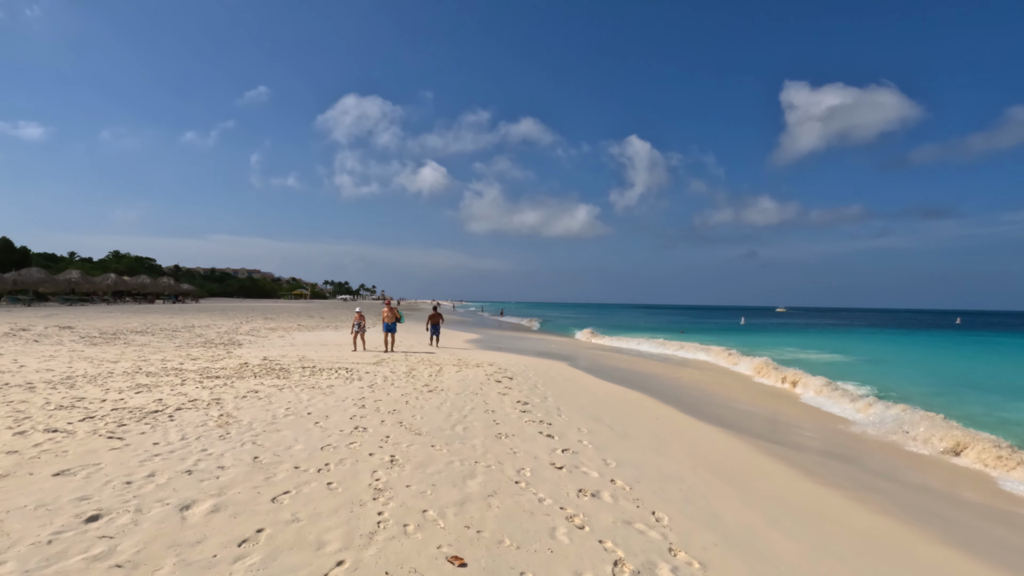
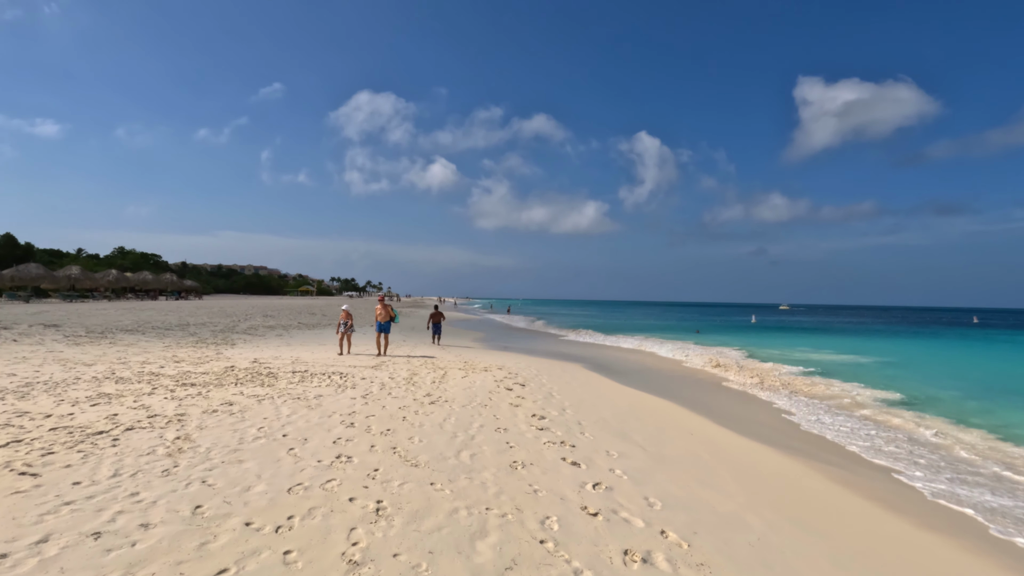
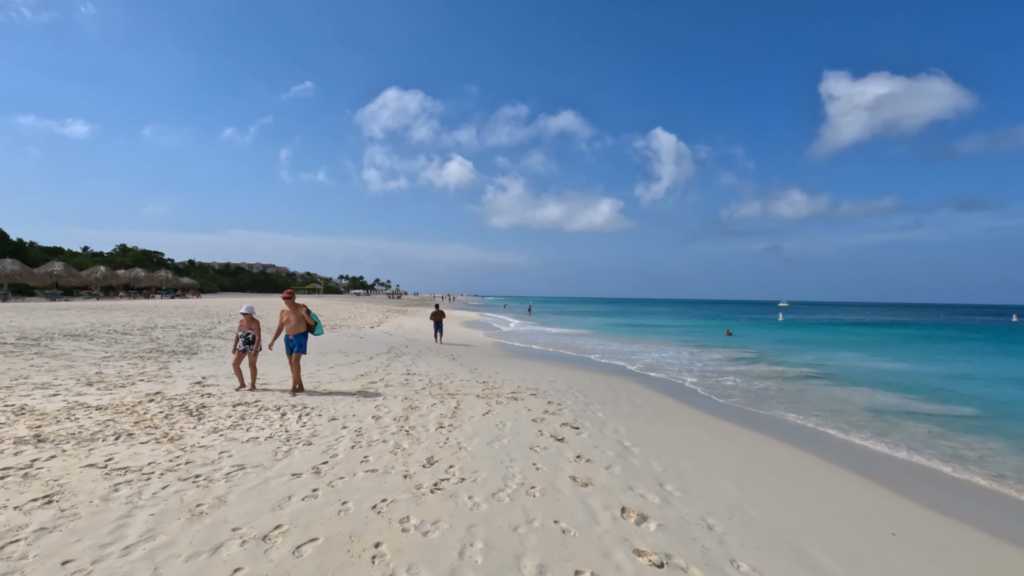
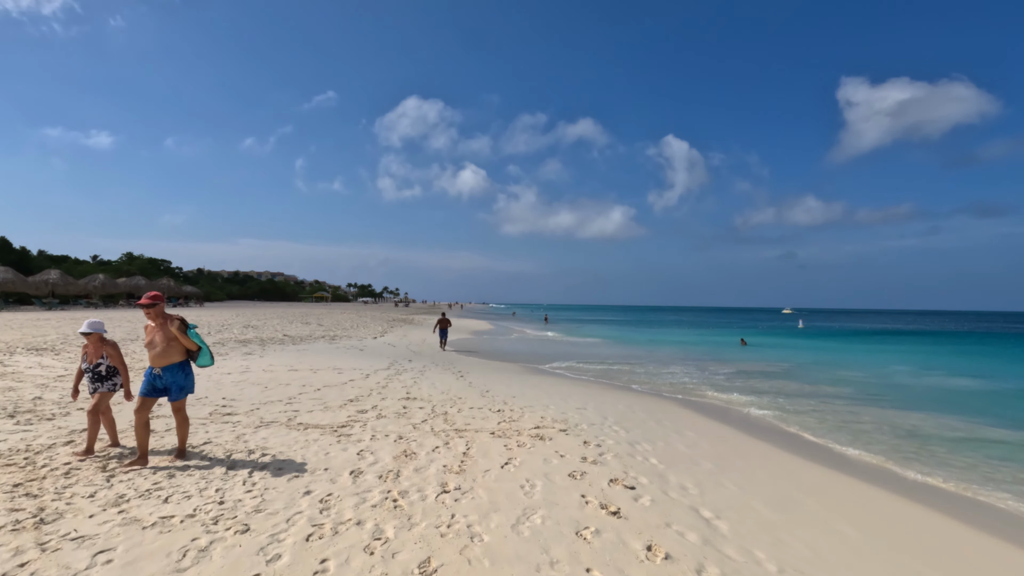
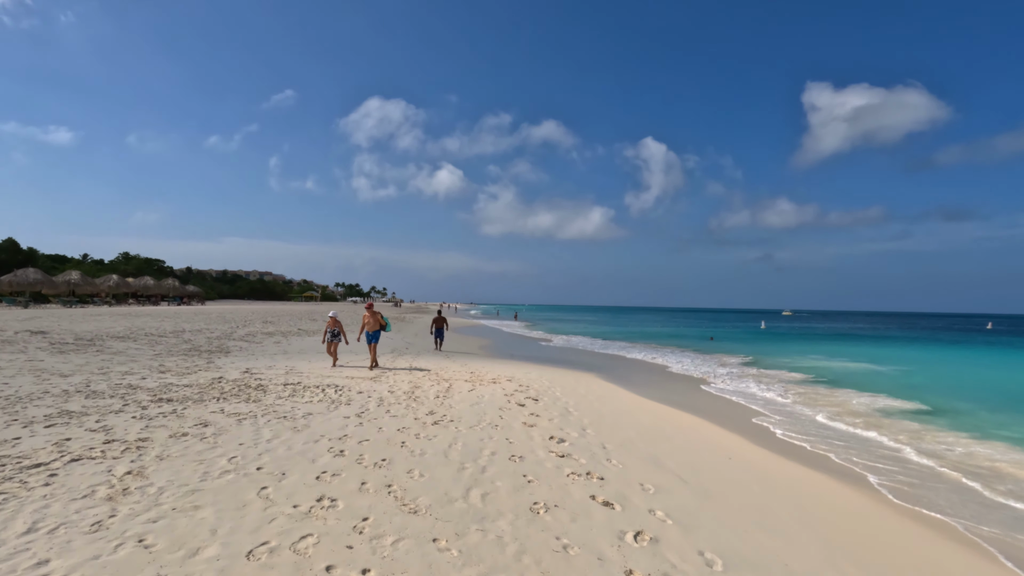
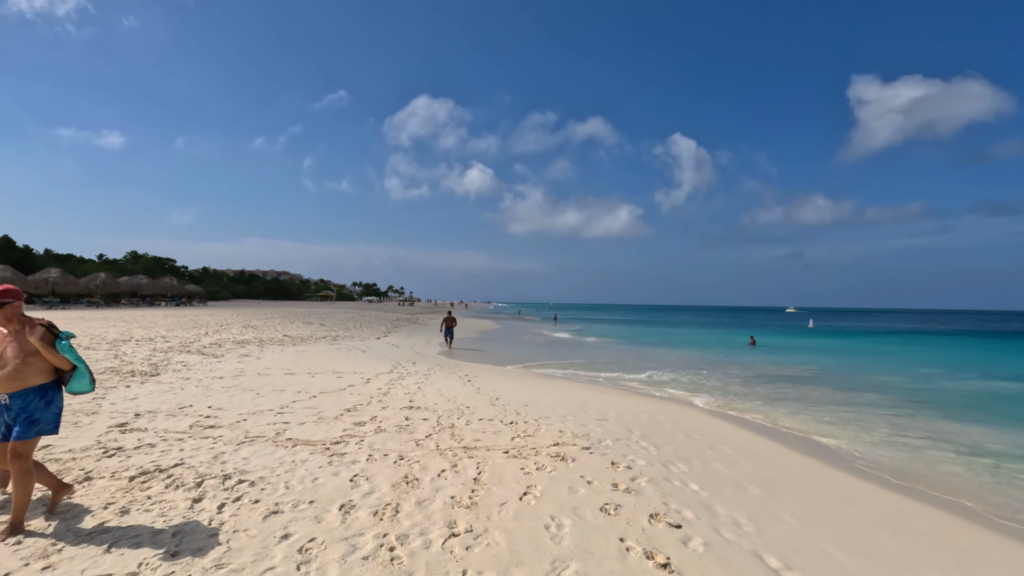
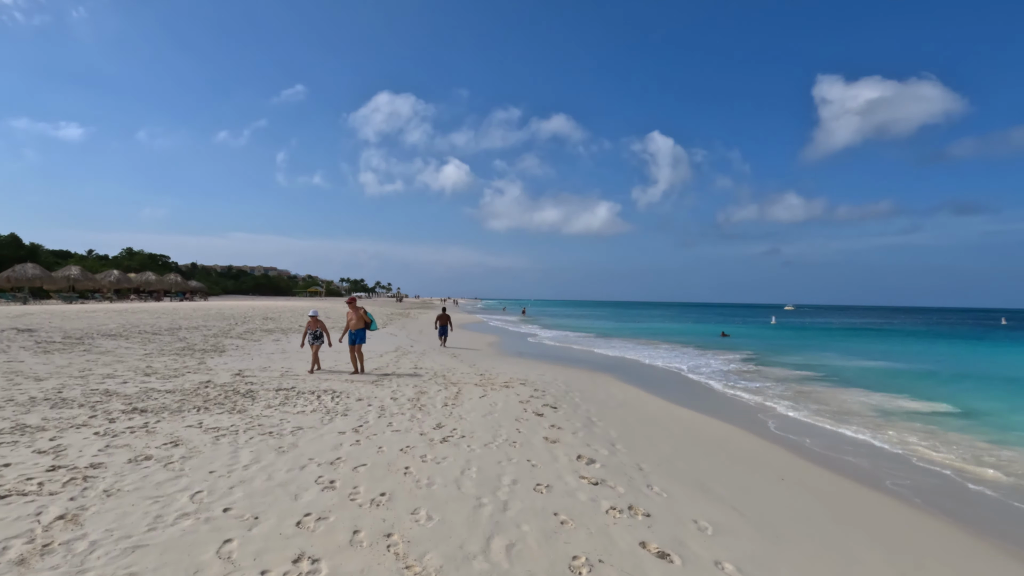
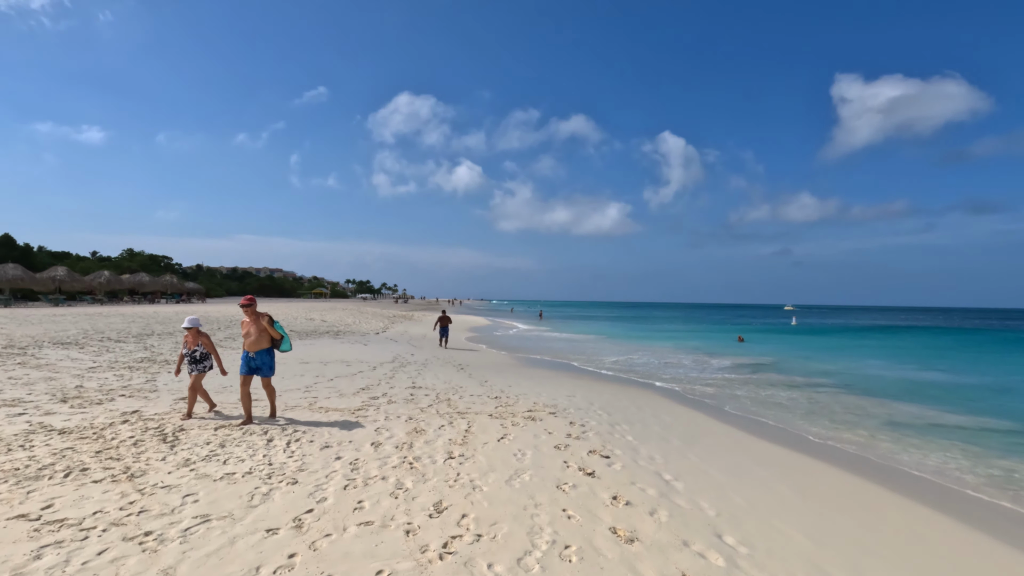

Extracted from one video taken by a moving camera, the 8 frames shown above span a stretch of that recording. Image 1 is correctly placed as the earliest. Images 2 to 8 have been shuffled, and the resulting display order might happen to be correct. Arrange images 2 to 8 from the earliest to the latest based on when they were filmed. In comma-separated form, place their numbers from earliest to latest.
2, 5, 7, 3, 8, 4, 6
